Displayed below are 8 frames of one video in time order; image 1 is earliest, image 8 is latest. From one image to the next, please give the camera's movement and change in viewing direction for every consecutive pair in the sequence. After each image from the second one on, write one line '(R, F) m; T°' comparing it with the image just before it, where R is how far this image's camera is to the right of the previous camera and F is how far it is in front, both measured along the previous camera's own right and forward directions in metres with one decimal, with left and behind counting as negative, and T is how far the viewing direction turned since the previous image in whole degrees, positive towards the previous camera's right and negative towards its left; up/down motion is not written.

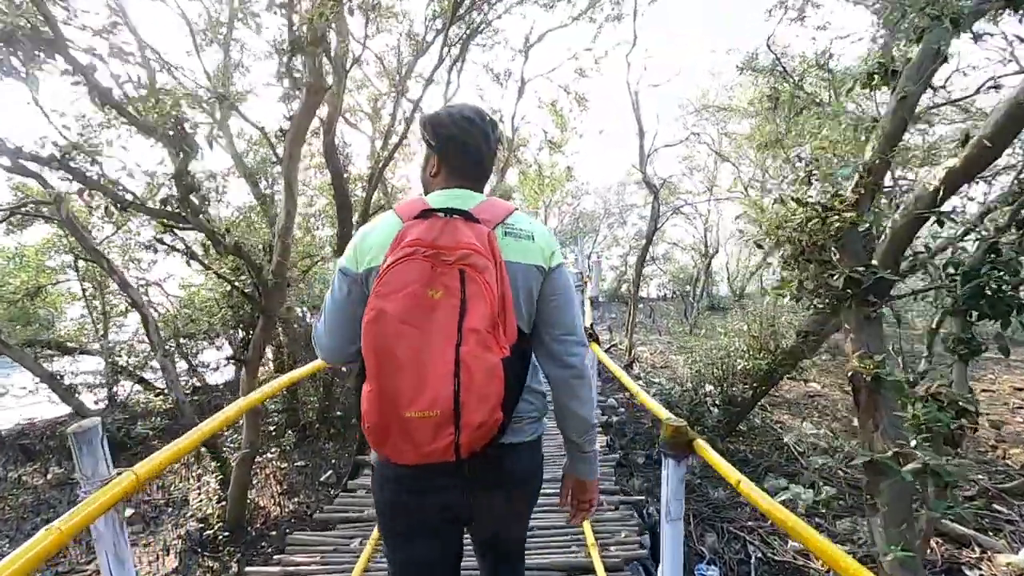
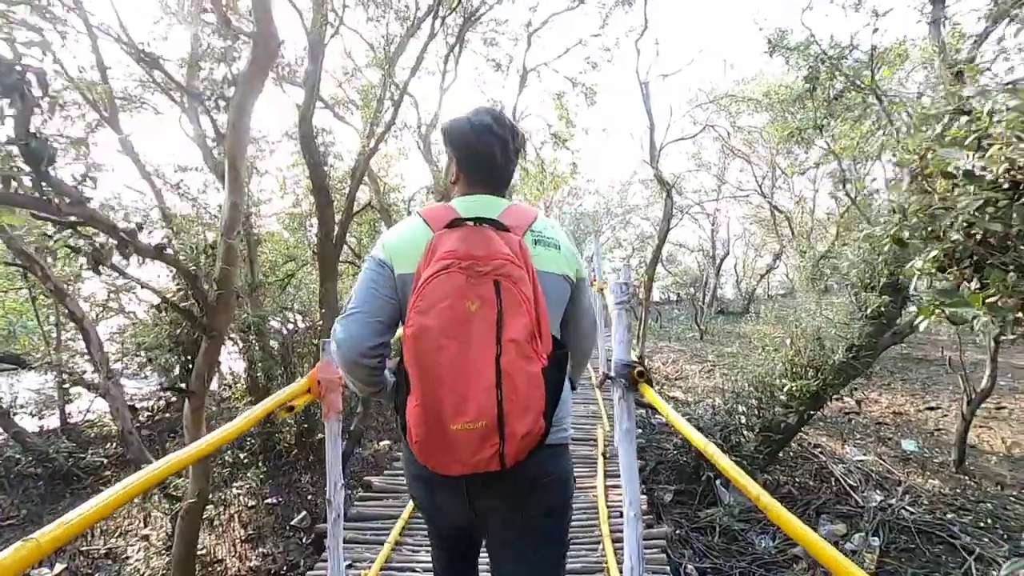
(-0.1, +0.9) m; 0°
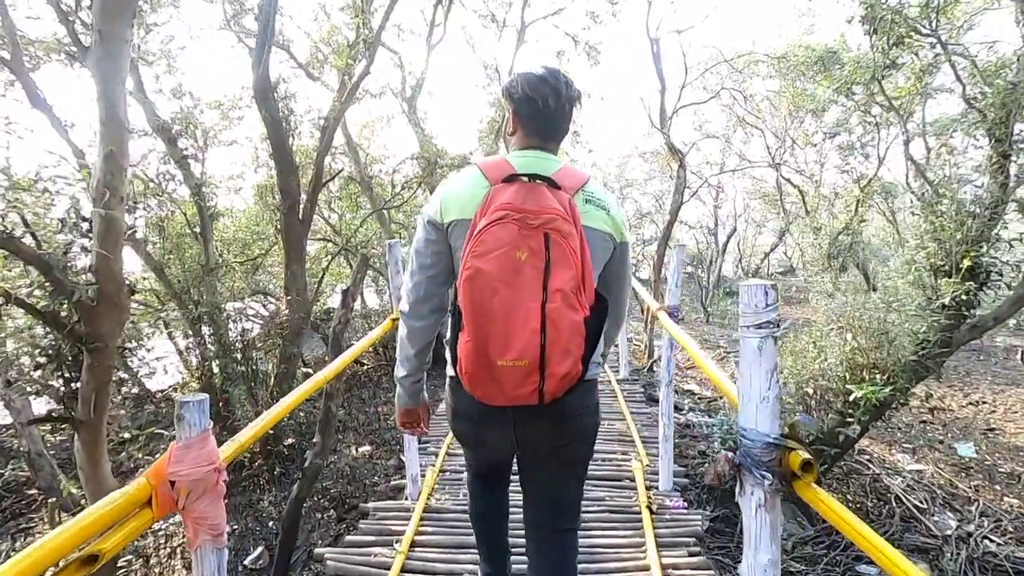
(-0.1, +1.0) m; +1°
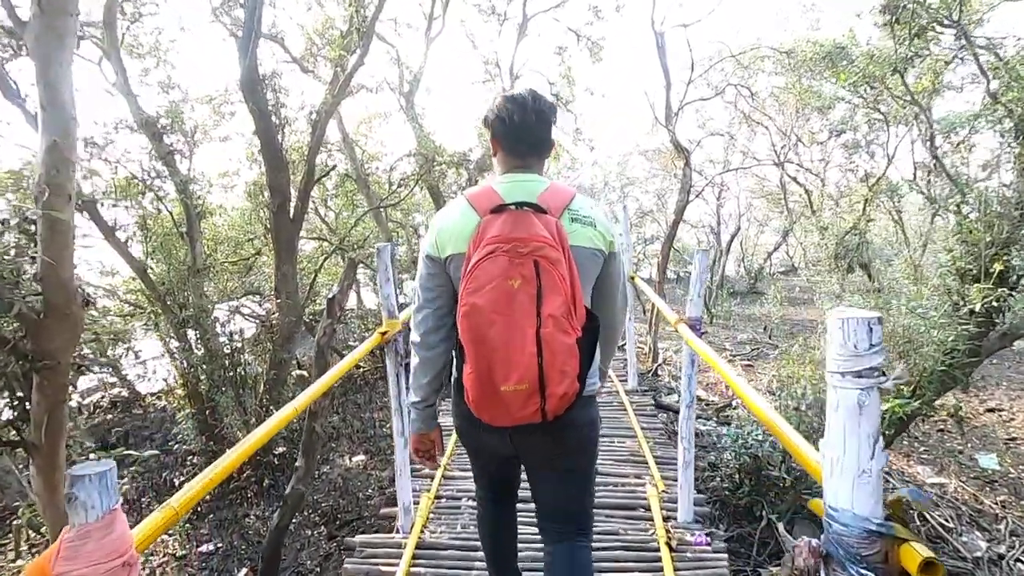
(0.0, +0.3) m; 0°
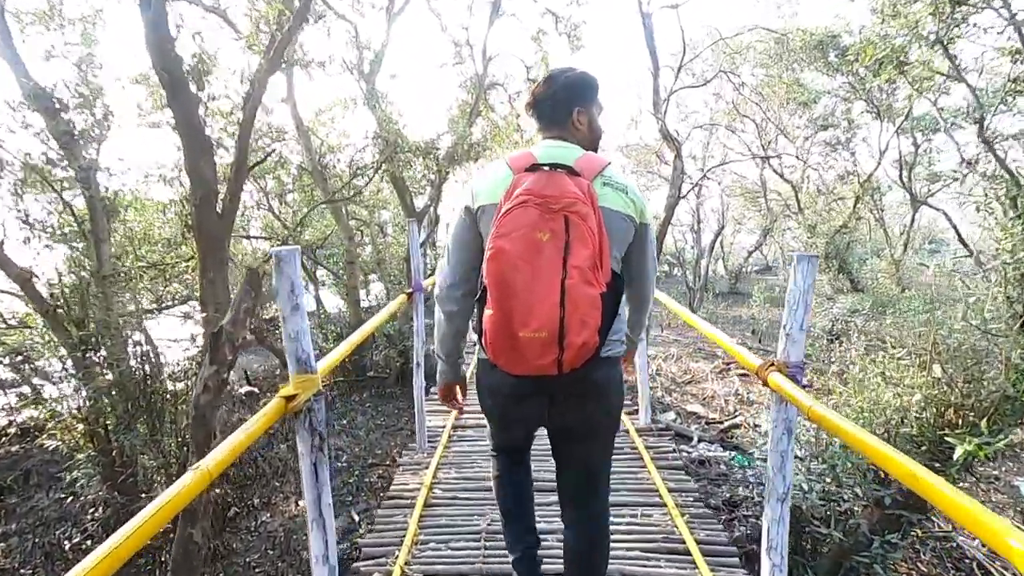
(0.0, +0.9) m; +2°
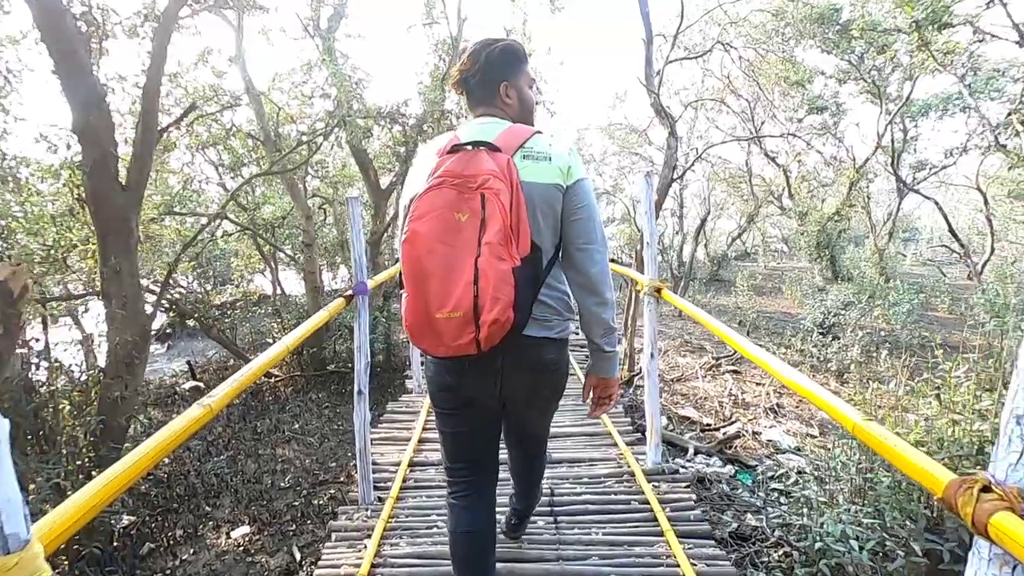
(0.0, +0.8) m; +2°
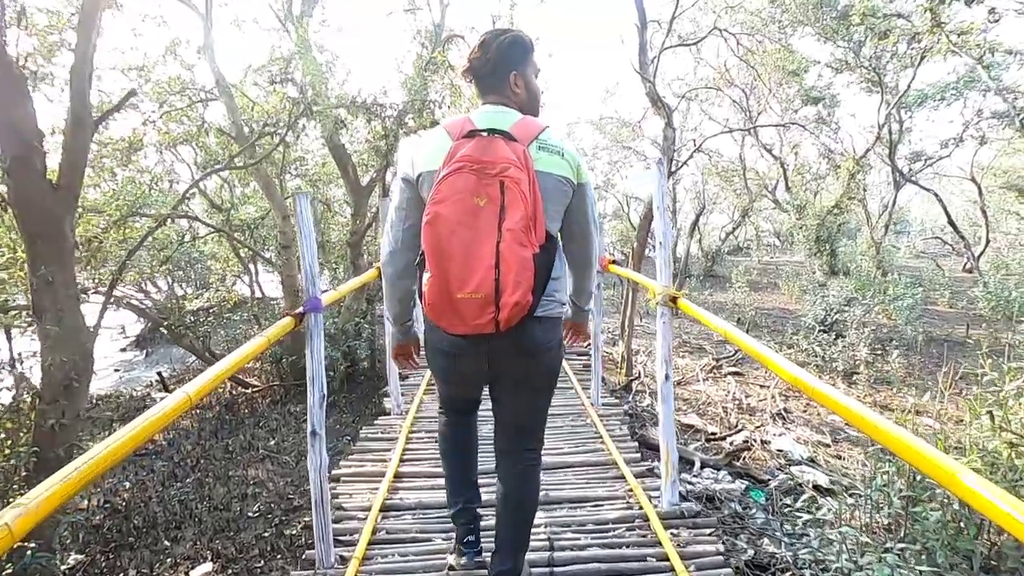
(0.0, +0.4) m; +1°
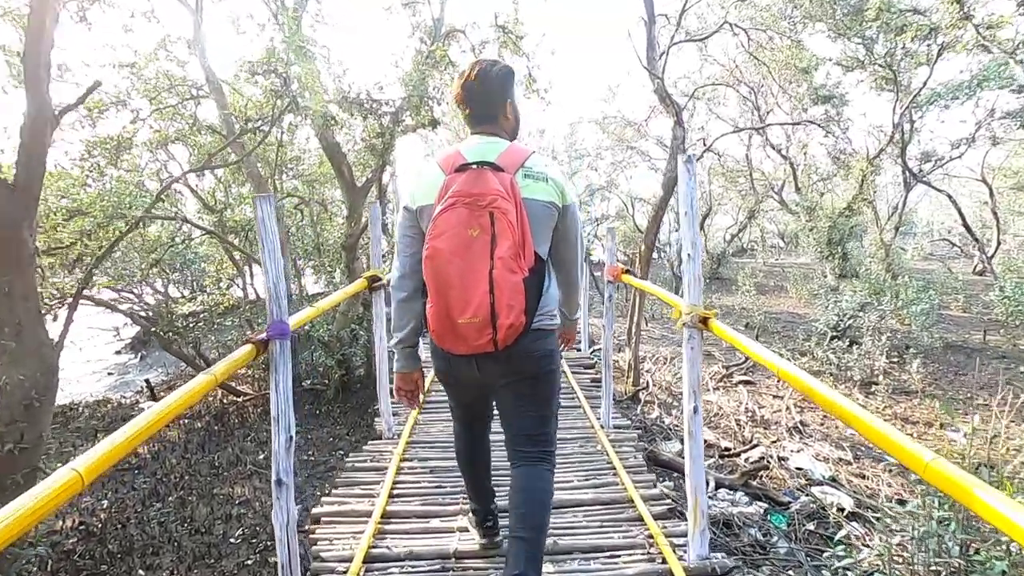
(0.0, +0.3) m; 0°
